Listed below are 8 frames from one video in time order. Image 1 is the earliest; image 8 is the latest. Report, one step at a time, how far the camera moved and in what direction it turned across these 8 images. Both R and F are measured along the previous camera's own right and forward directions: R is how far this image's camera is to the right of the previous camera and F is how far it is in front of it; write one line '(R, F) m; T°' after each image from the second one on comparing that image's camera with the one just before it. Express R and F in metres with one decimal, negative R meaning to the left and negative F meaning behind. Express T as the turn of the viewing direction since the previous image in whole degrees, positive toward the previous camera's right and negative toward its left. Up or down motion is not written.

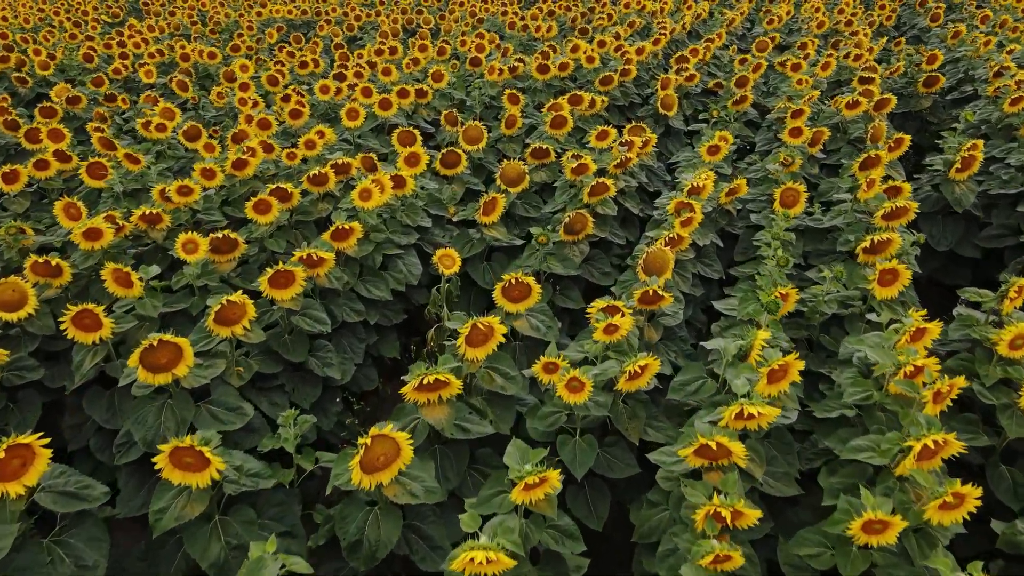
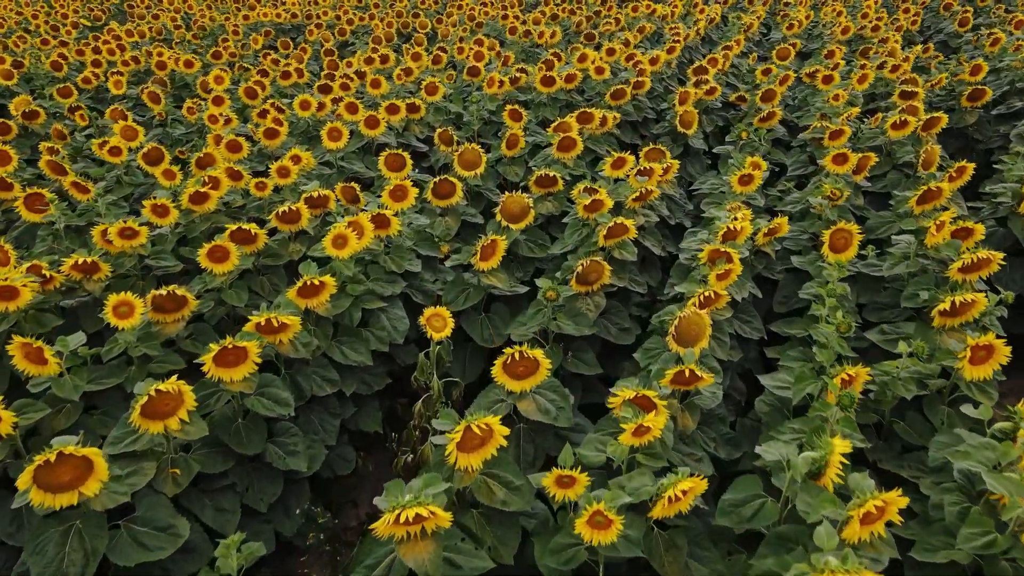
(0.0, +0.7) m; 0°
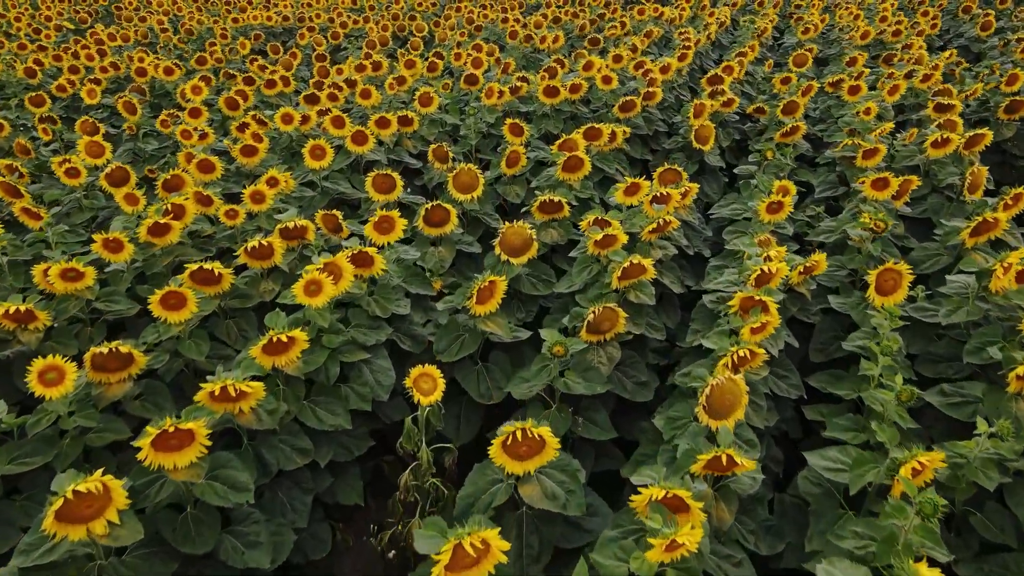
(0.0, +0.5) m; 0°
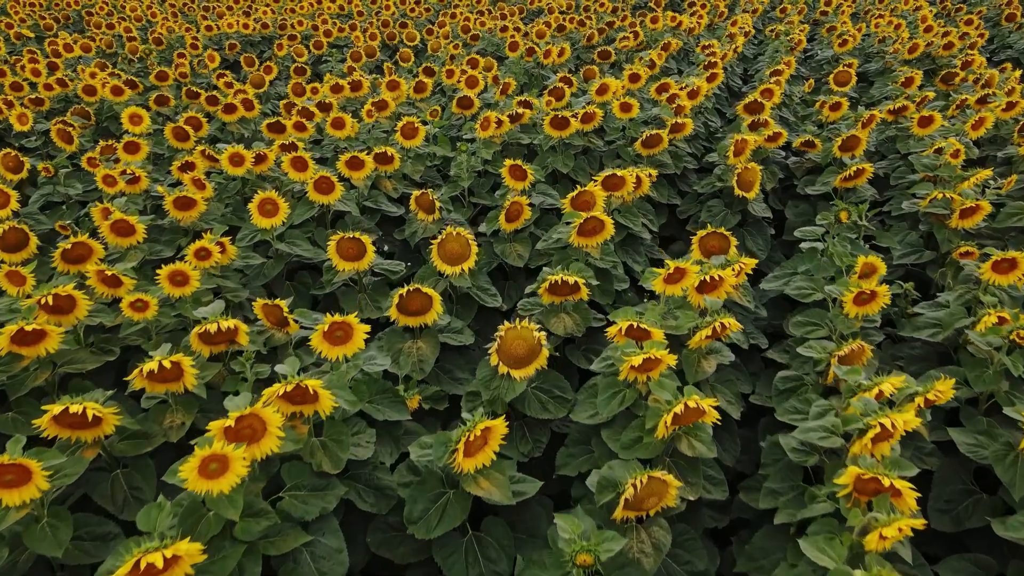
(0.0, +1.0) m; 0°
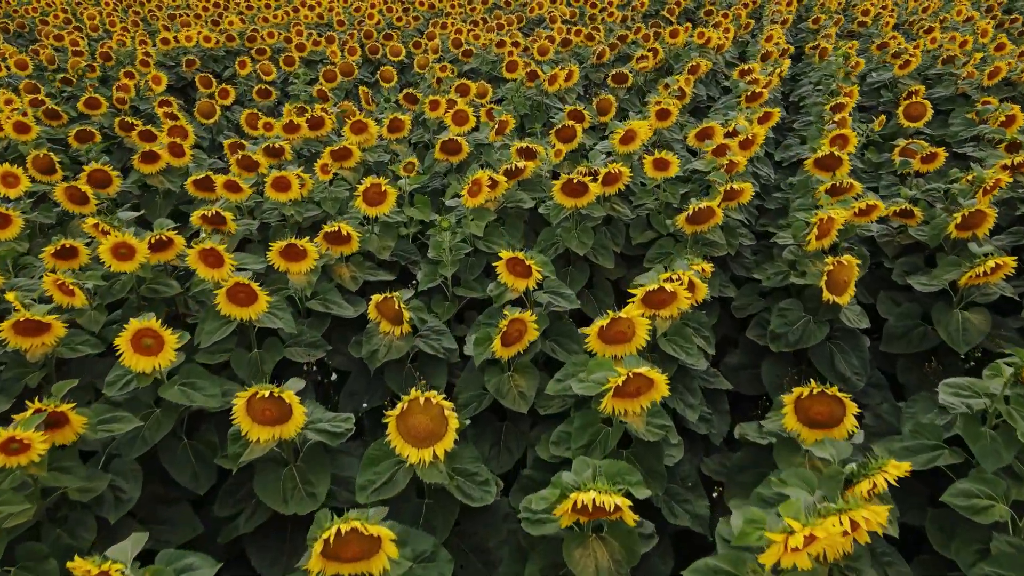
(0.0, +1.3) m; 0°
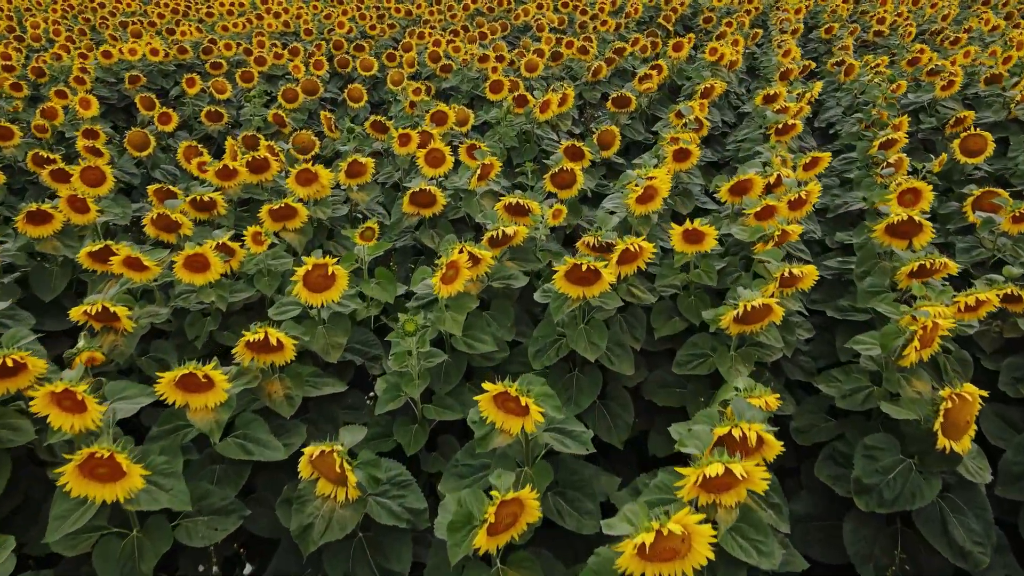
(0.0, +0.9) m; +1°
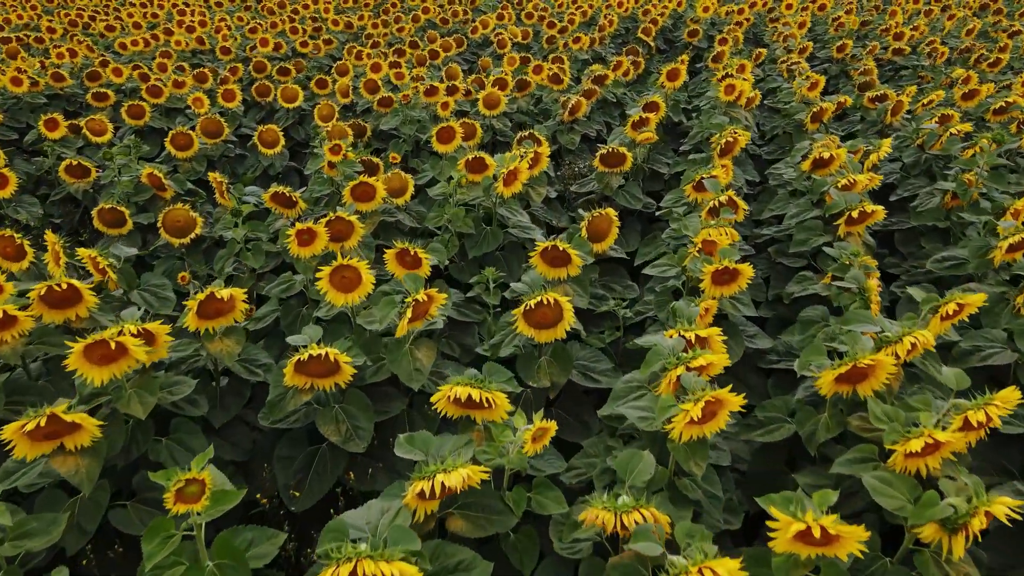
(+0.1, +1.5) m; +3°
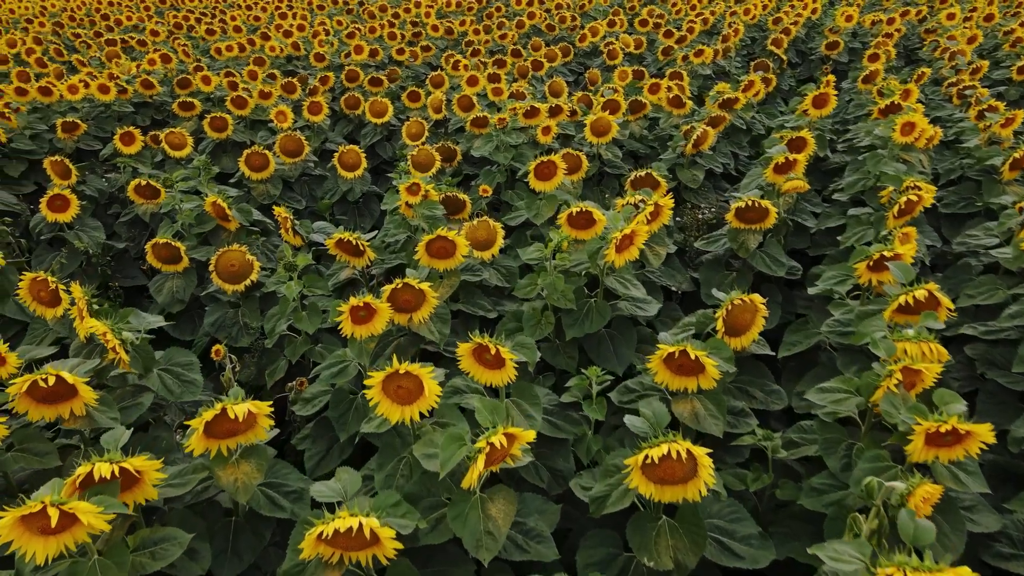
(-0.1, +0.8) m; -7°
